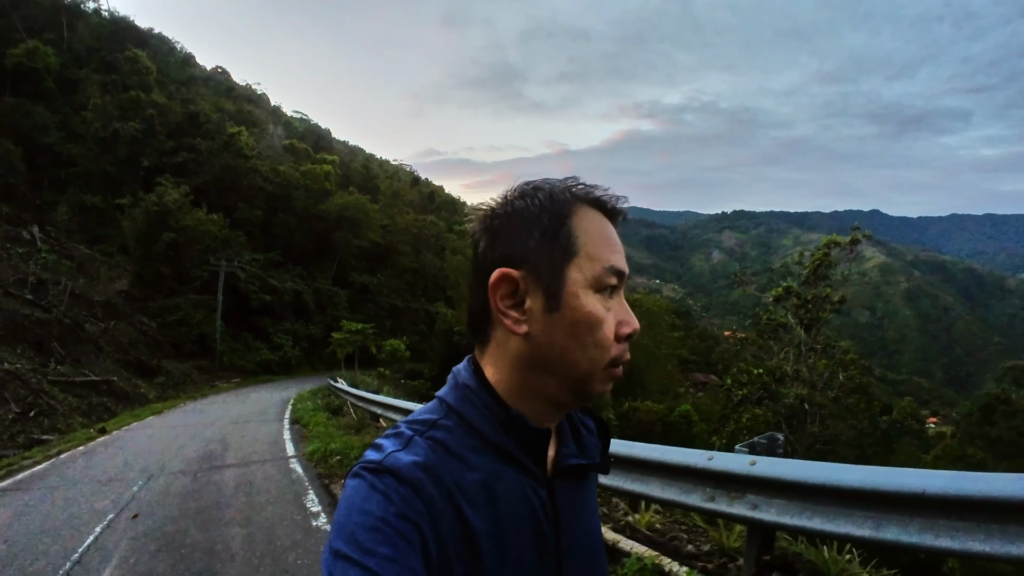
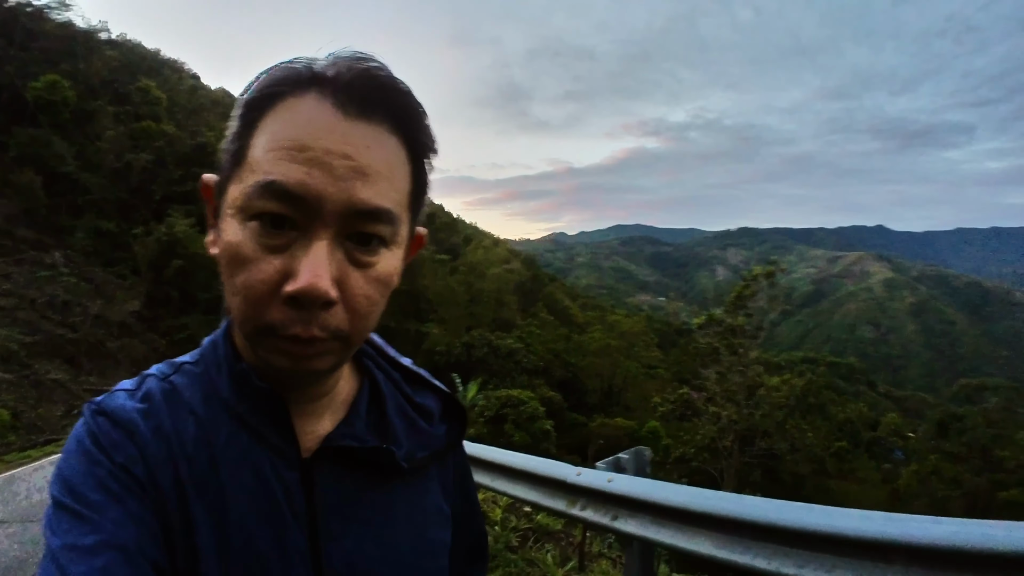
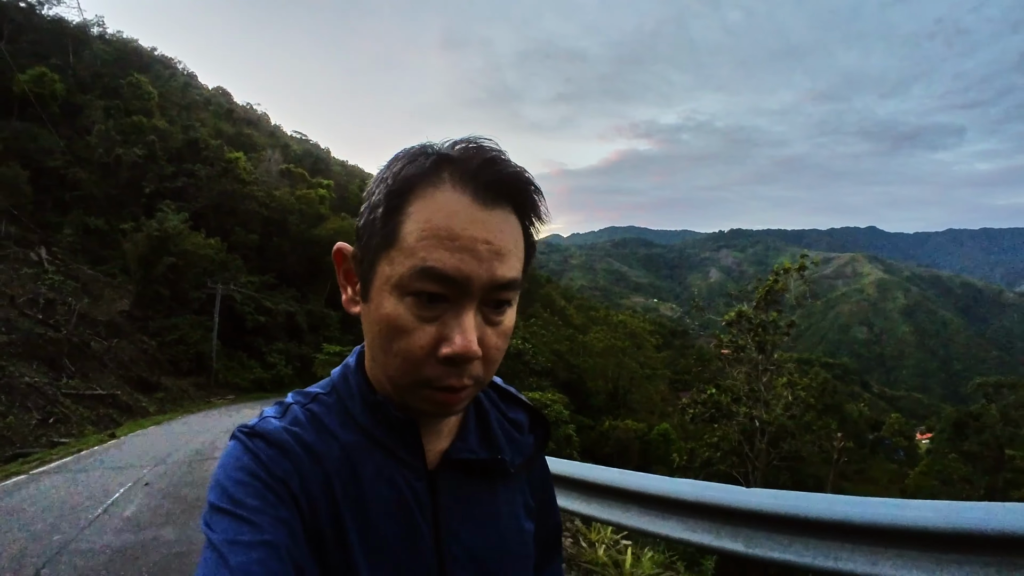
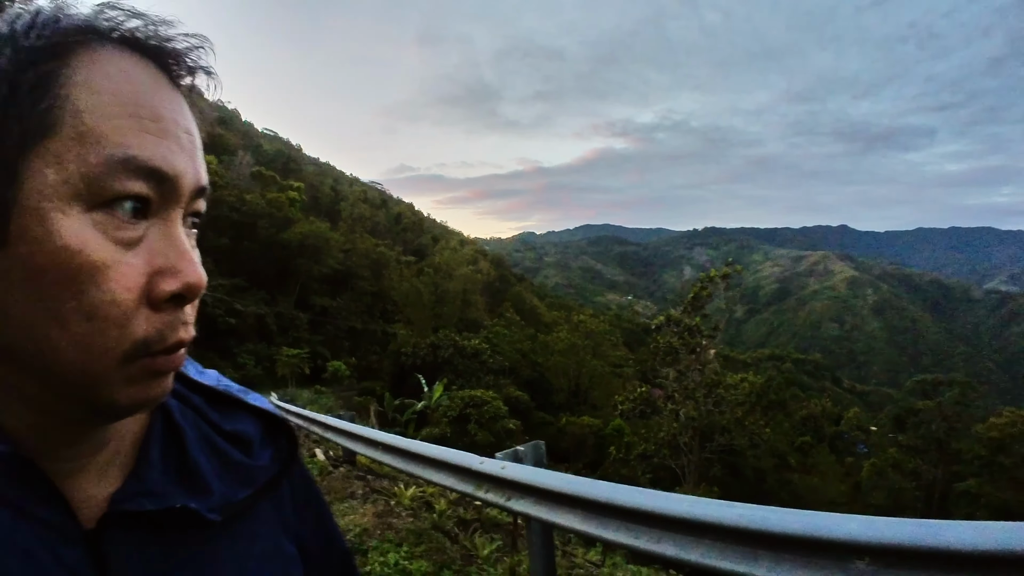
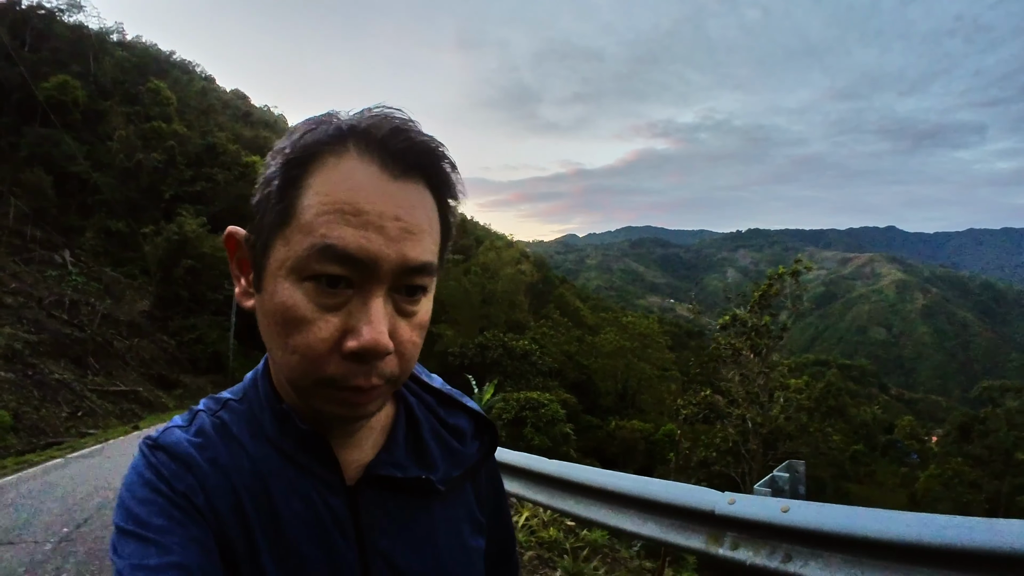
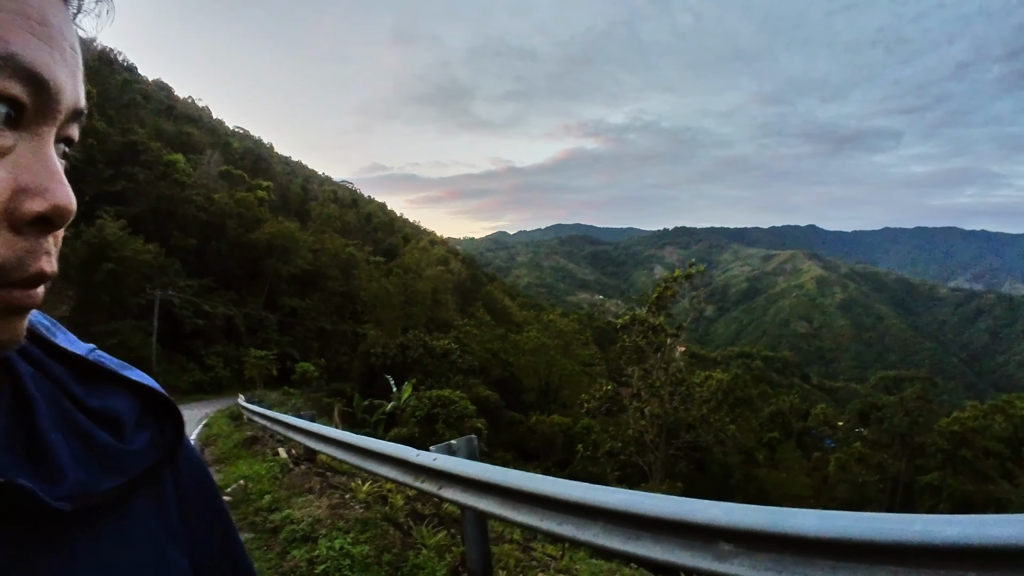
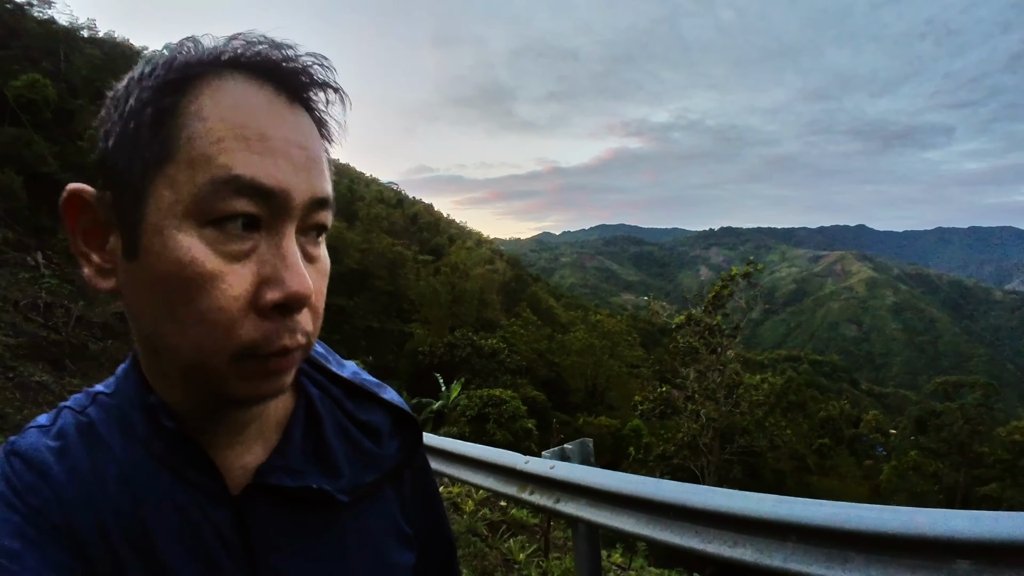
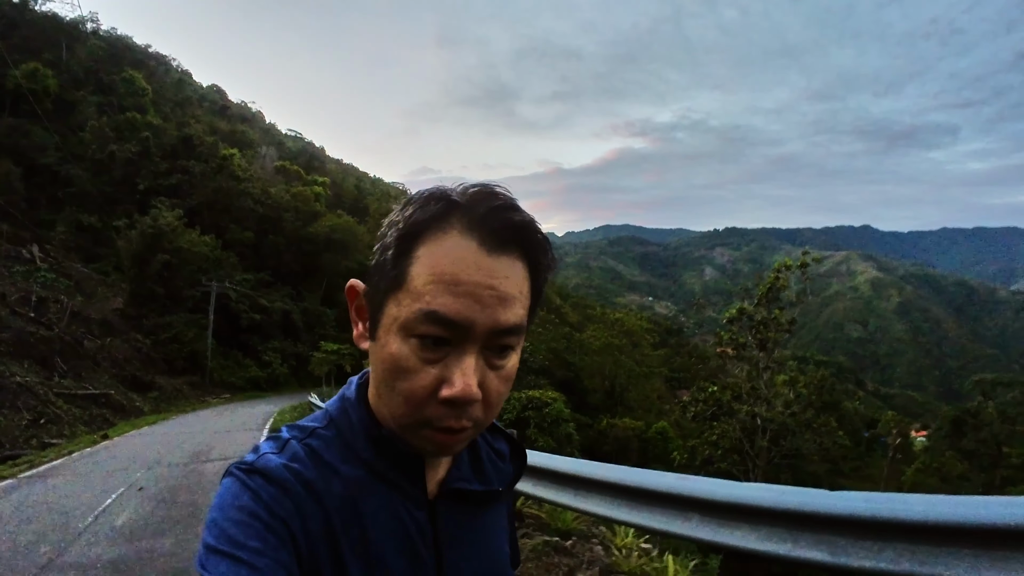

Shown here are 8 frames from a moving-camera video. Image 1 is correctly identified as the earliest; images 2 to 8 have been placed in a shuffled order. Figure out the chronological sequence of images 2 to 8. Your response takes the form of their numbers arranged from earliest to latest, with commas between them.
8, 3, 5, 2, 7, 4, 6
